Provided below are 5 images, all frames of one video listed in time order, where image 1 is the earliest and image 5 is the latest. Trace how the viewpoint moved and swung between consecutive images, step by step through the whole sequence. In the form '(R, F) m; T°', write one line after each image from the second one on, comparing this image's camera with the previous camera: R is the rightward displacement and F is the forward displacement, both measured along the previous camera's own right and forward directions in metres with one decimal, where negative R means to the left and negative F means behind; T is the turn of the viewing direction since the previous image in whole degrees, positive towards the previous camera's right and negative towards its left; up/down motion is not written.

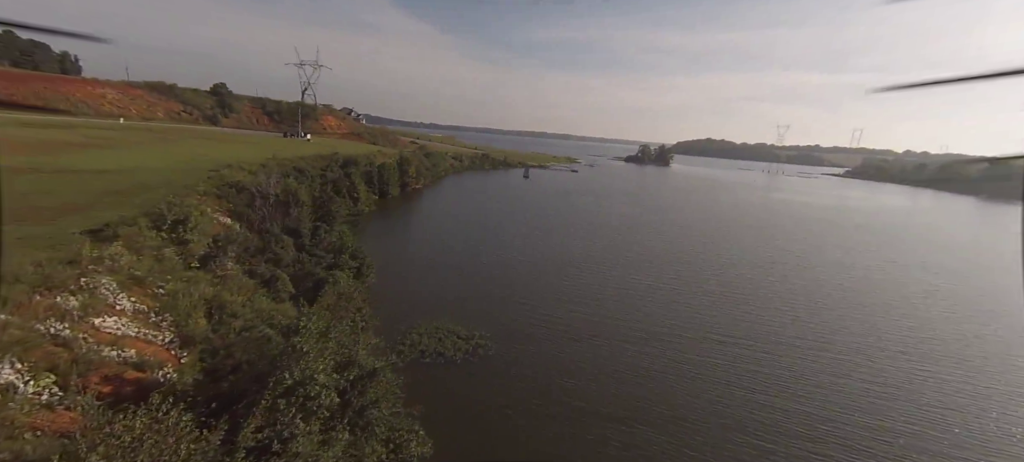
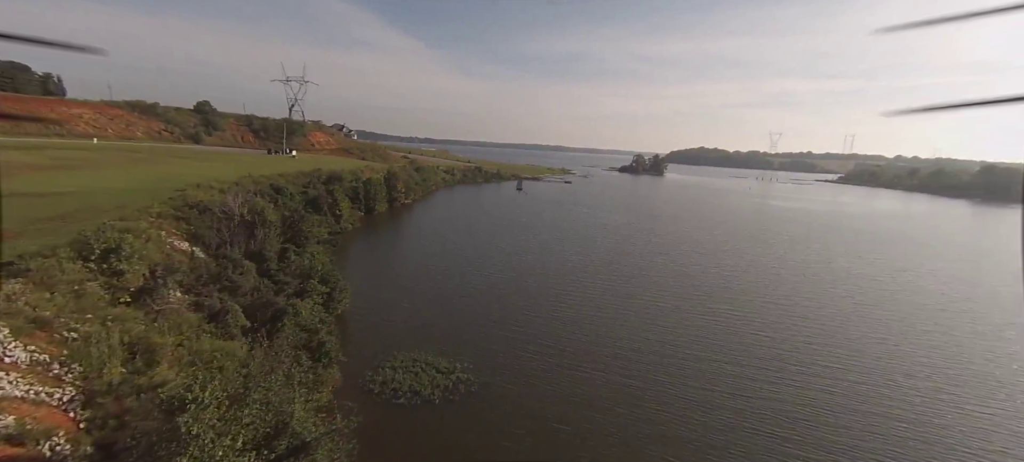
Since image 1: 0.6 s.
(+0.6, +2.1) m; +1°
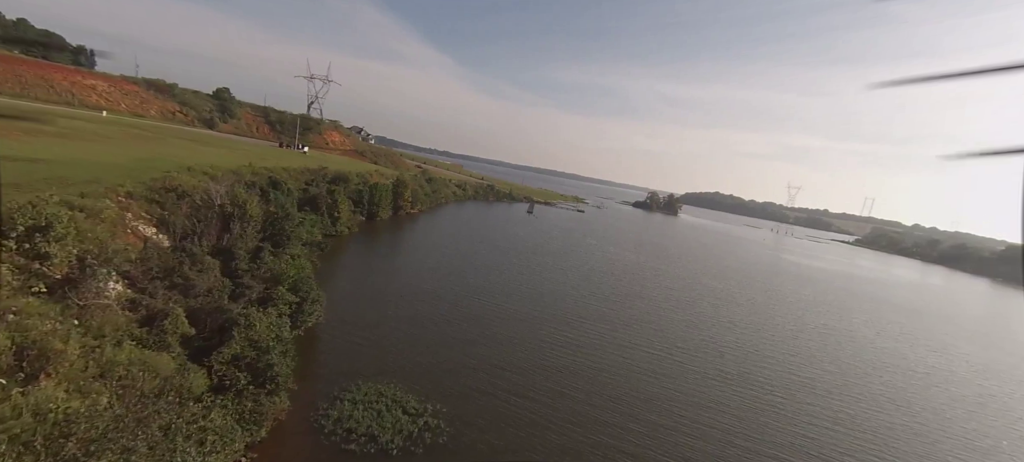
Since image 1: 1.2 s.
(+0.3, +2.4) m; -1°
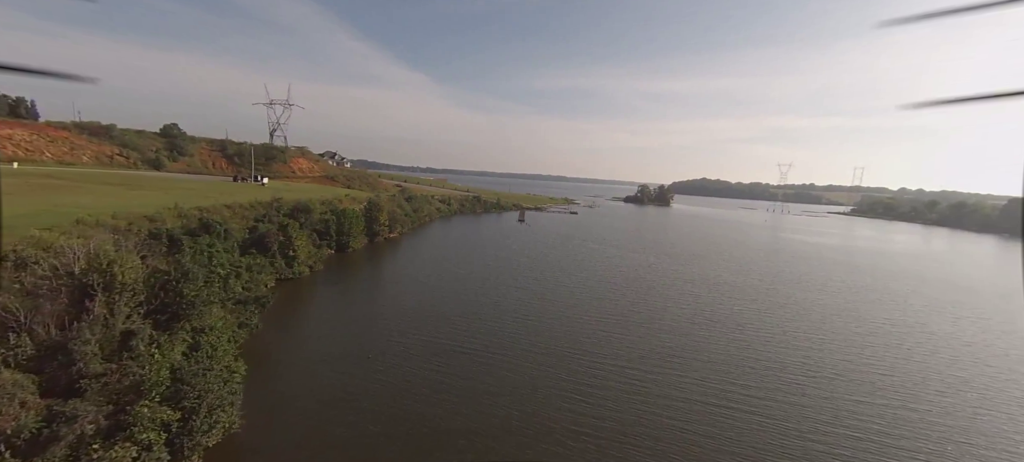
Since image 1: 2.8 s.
(0.0, +7.1) m; +1°
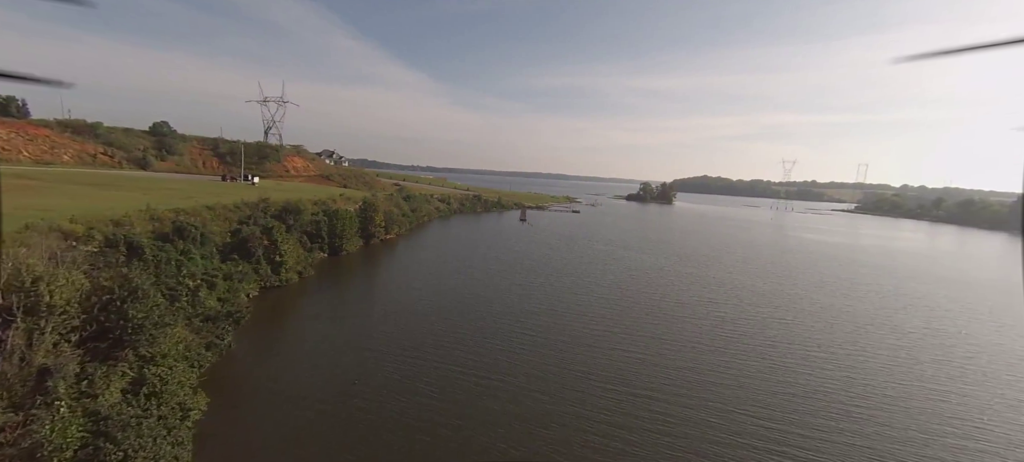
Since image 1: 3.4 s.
(-0.2, +2.8) m; 0°
